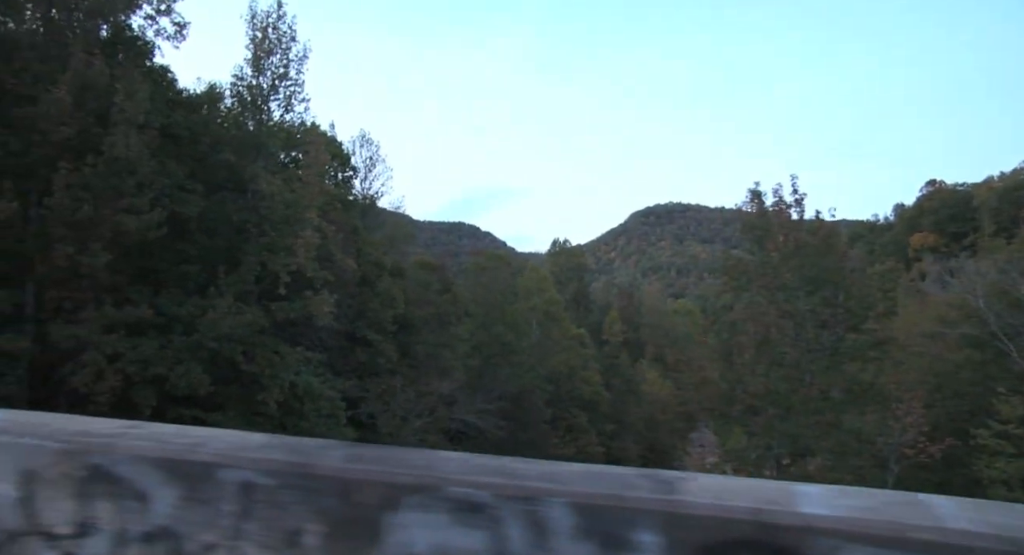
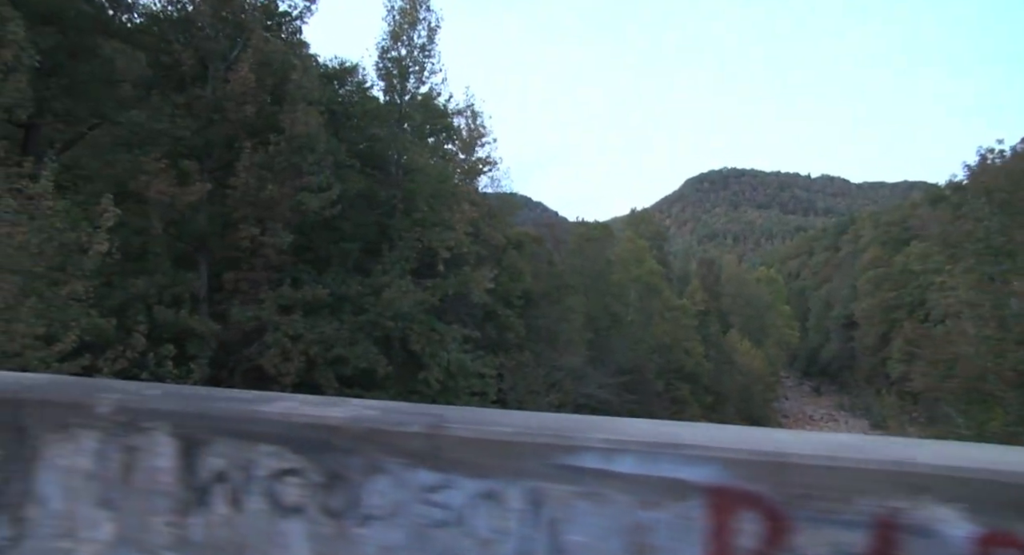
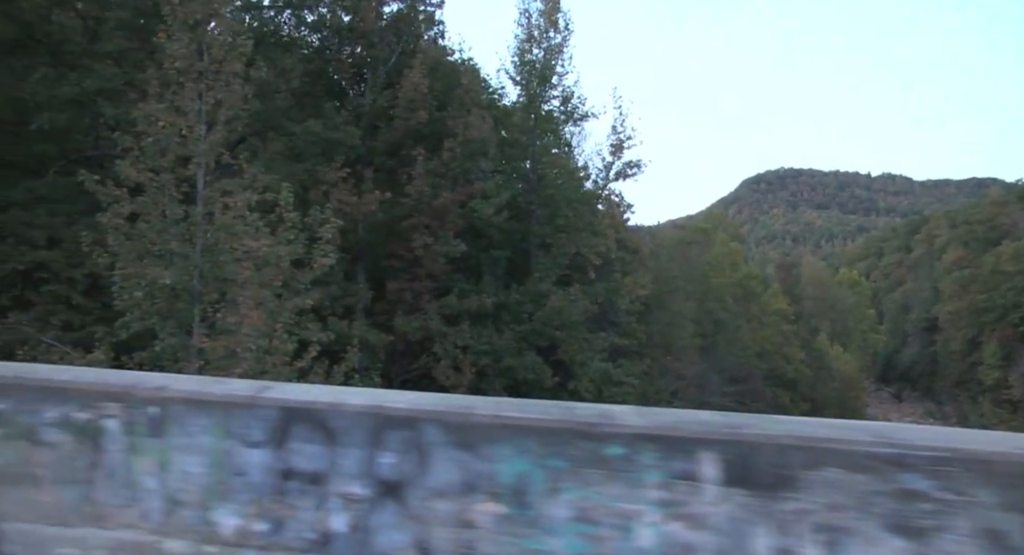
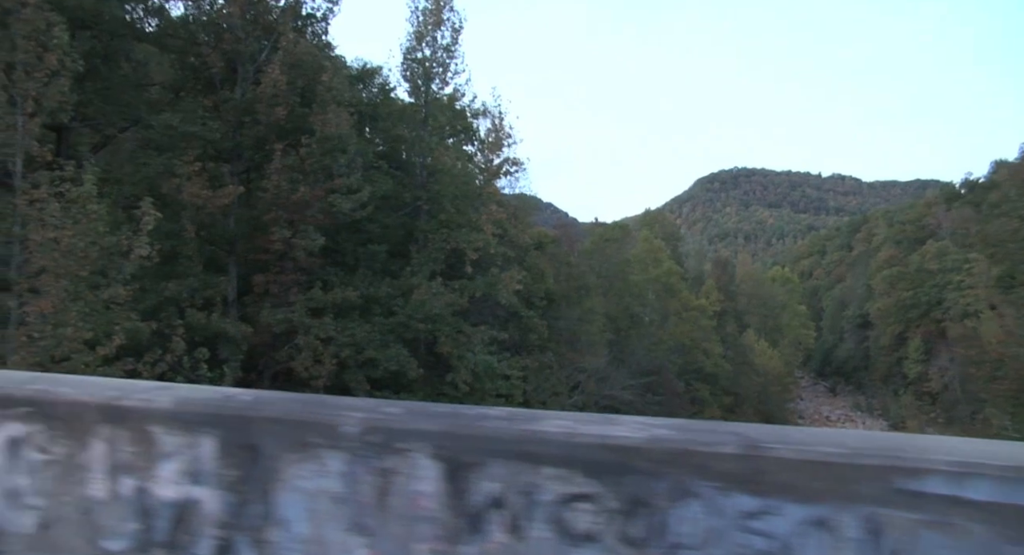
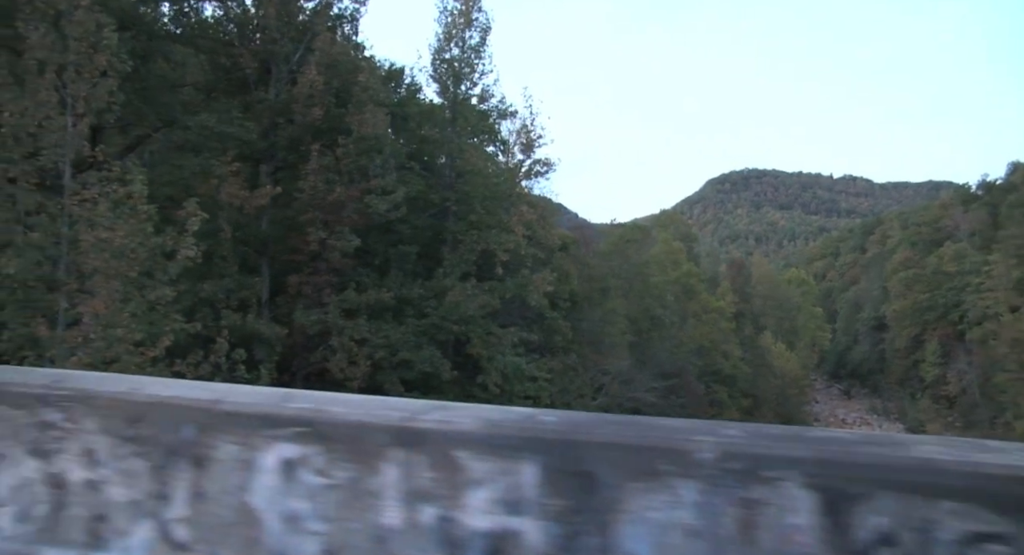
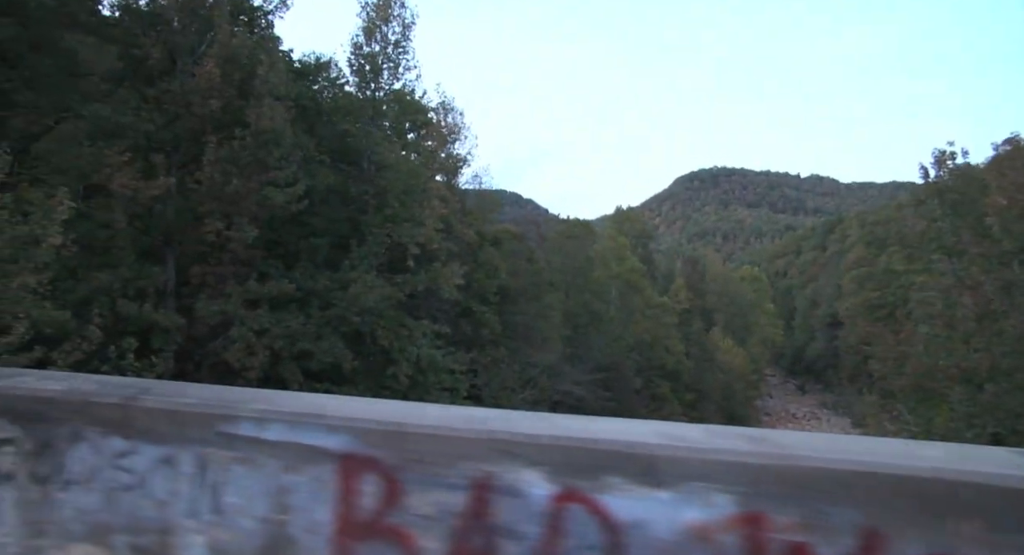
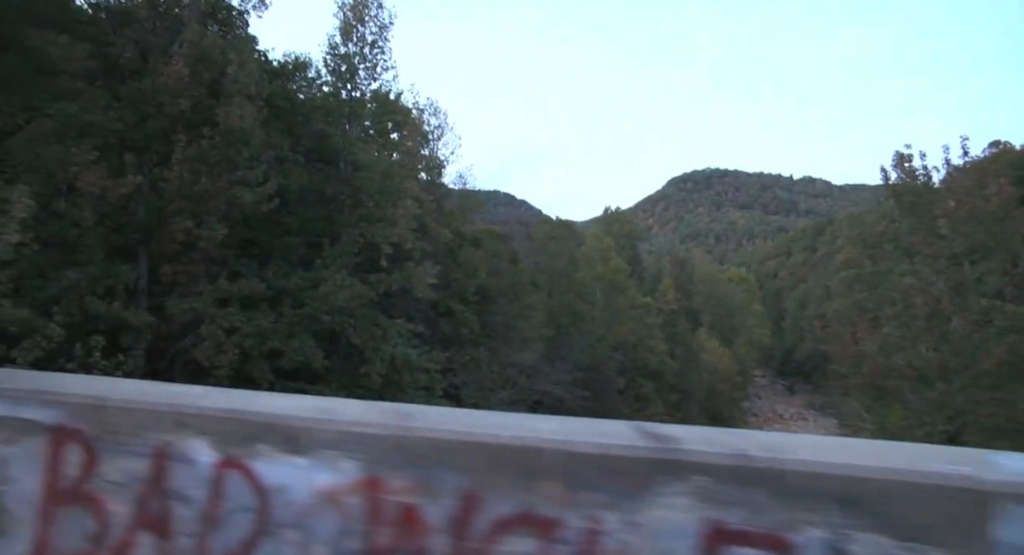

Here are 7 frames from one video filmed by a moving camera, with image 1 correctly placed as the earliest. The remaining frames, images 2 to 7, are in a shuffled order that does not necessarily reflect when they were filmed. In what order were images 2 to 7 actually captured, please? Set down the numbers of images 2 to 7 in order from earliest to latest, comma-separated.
7, 6, 2, 4, 5, 3
